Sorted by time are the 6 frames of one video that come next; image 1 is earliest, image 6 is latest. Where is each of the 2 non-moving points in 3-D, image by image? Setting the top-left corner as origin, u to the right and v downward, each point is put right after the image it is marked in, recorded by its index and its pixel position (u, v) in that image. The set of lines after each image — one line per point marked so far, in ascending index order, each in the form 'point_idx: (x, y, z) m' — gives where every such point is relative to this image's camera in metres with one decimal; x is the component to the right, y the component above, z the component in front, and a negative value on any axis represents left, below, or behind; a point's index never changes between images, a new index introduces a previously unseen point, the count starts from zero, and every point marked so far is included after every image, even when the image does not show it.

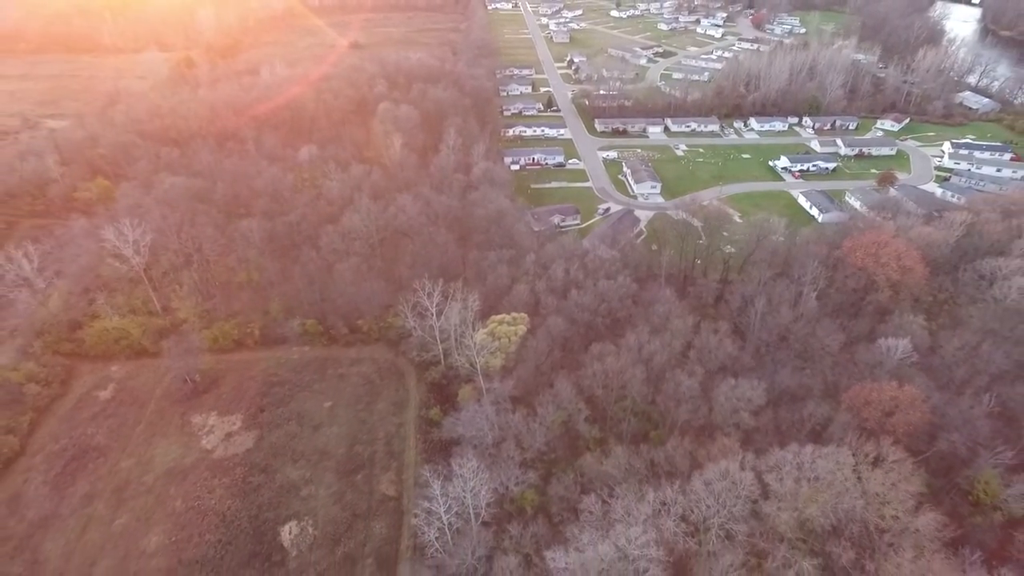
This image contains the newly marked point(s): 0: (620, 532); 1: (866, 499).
0: (+3.8, -8.4, +19.3) m
1: (+12.6, -7.4, +19.7) m
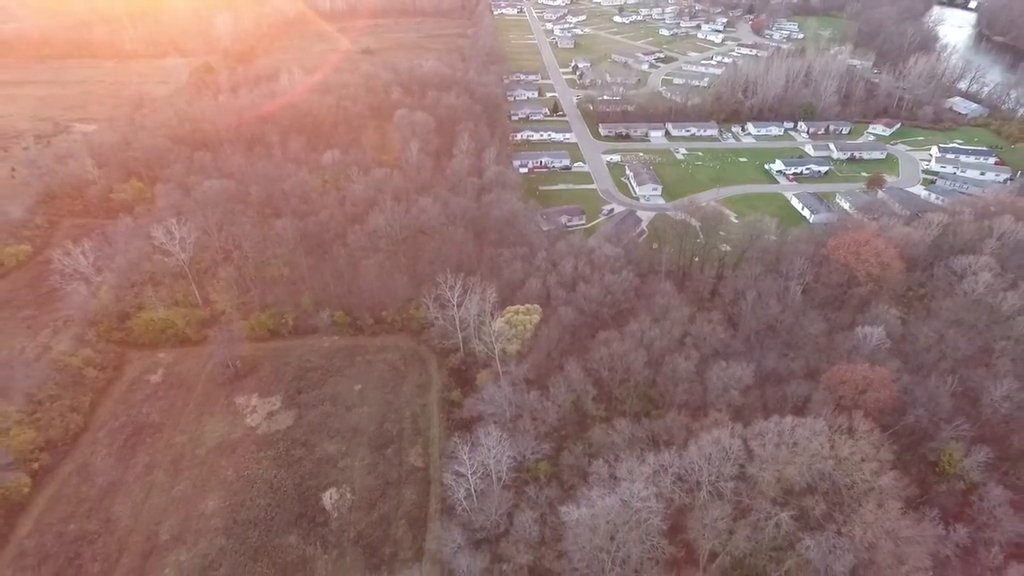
0: (+4.6, -8.0, +22.4) m
1: (+13.4, -7.1, +22.7) m
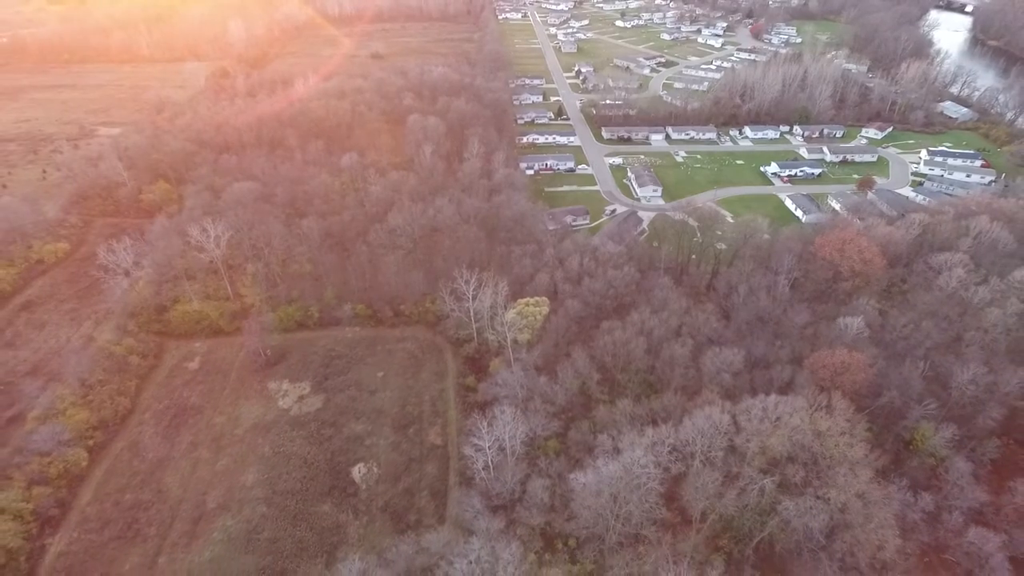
0: (+5.2, -7.7, +25.2) m
1: (+14.1, -6.7, +25.5) m
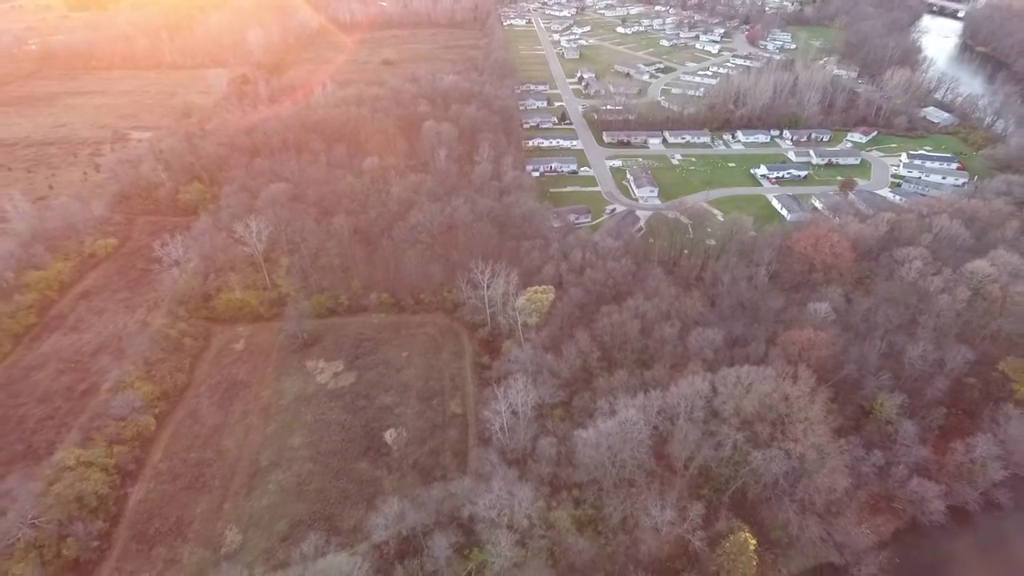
0: (+5.9, -6.9, +29.8) m
1: (+14.8, -6.0, +30.1) m
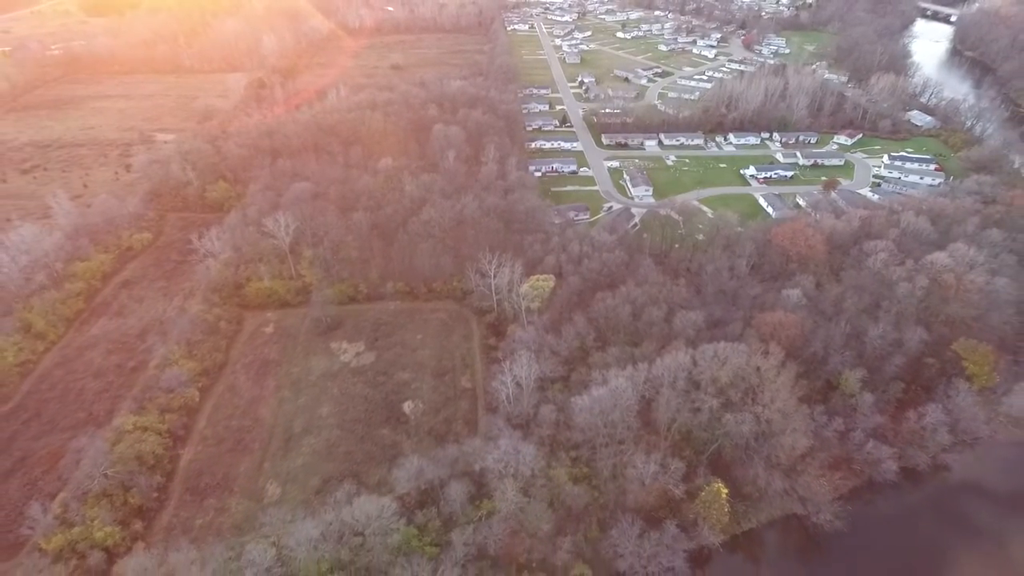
0: (+6.2, -6.0, +34.1) m
1: (+15.1, -5.1, +34.3) m
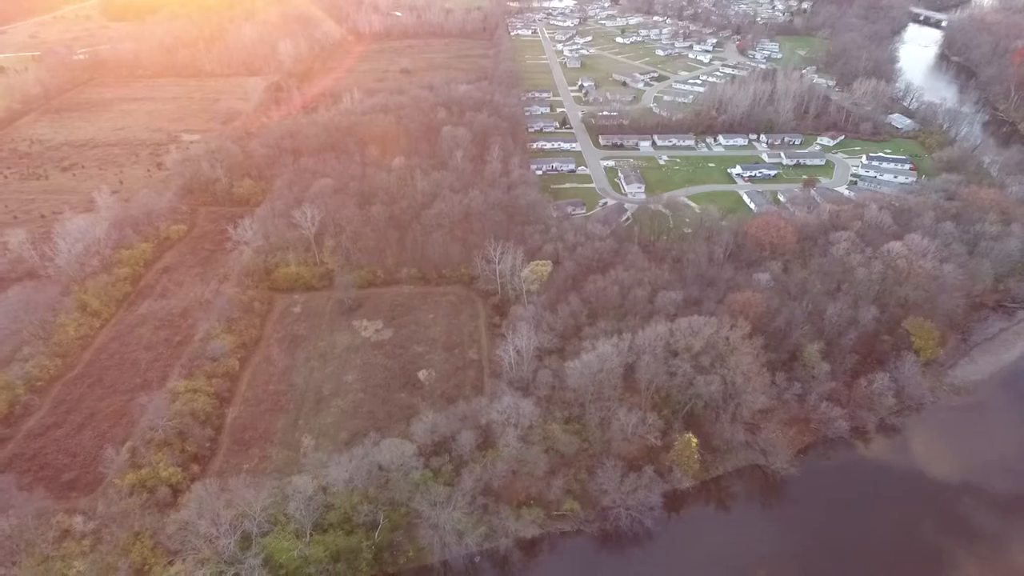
0: (+6.4, -4.7, +39.5) m
1: (+15.2, -3.8, +39.7) m
